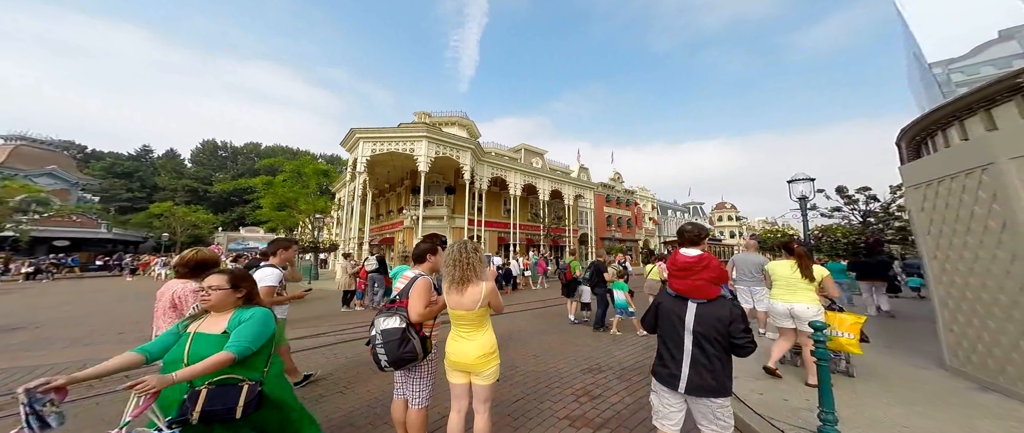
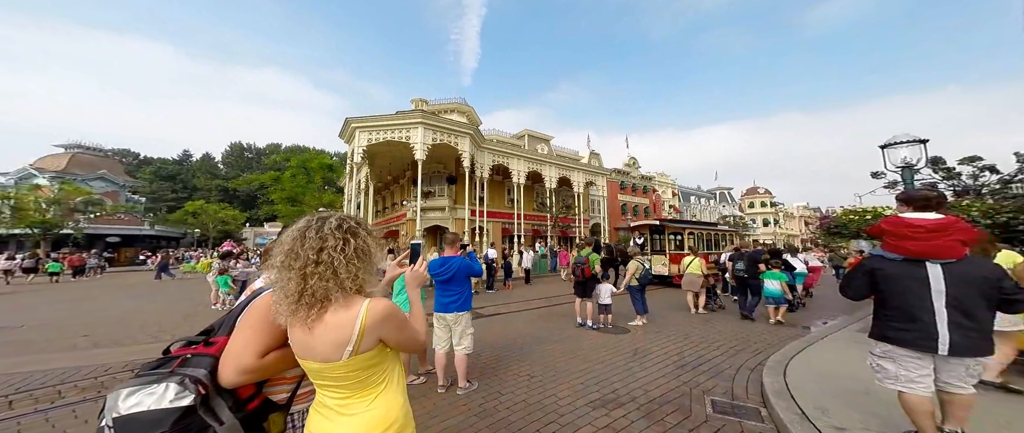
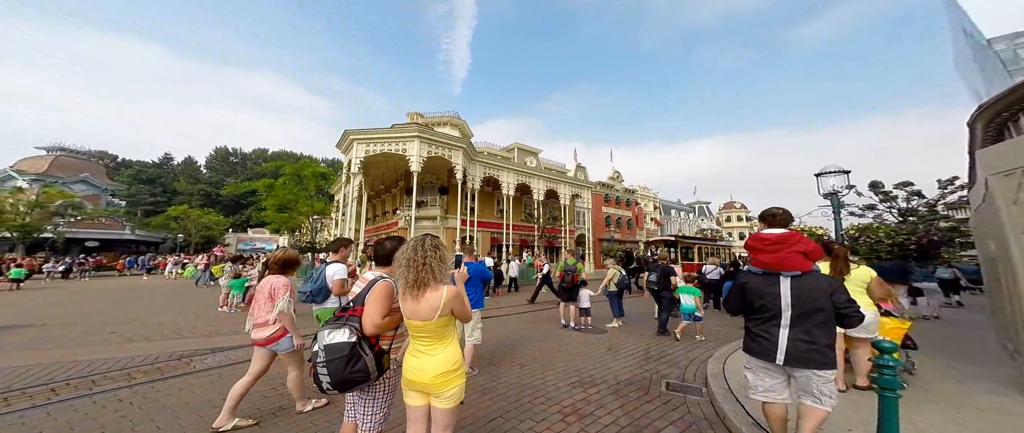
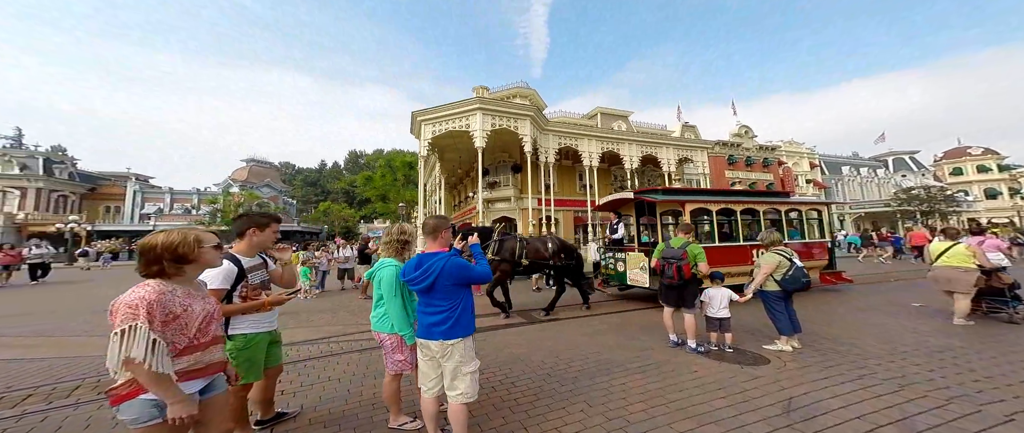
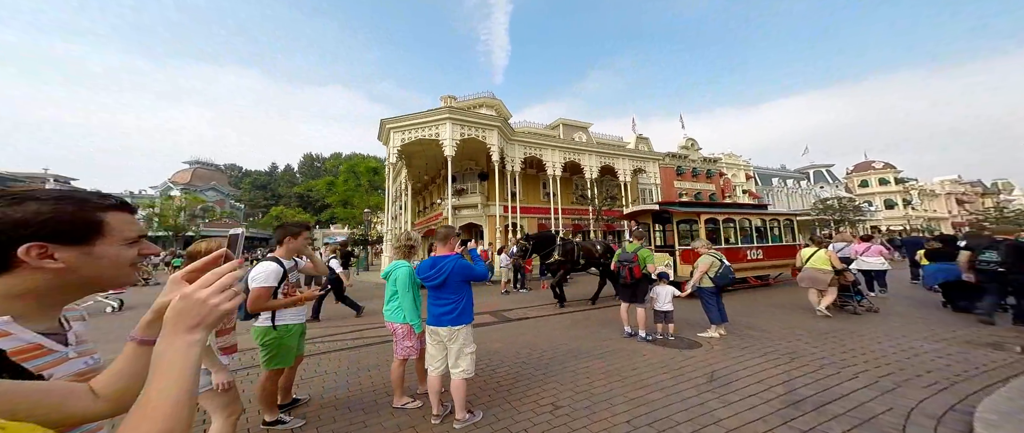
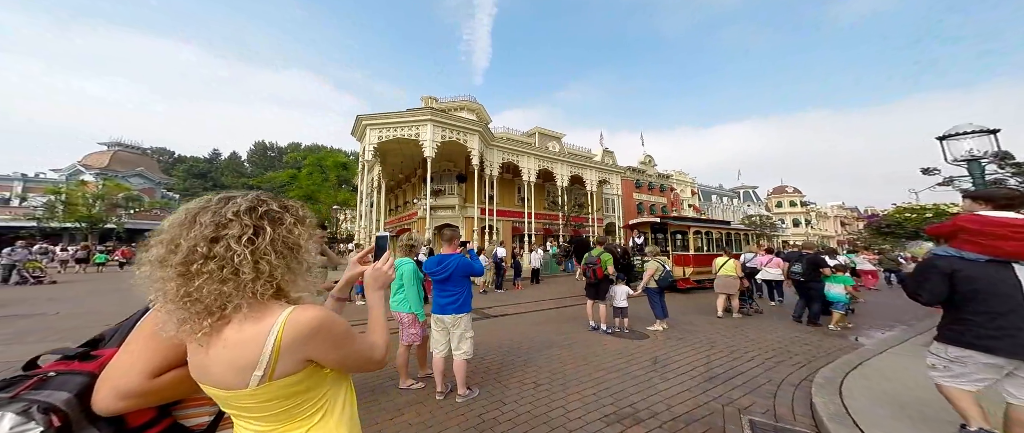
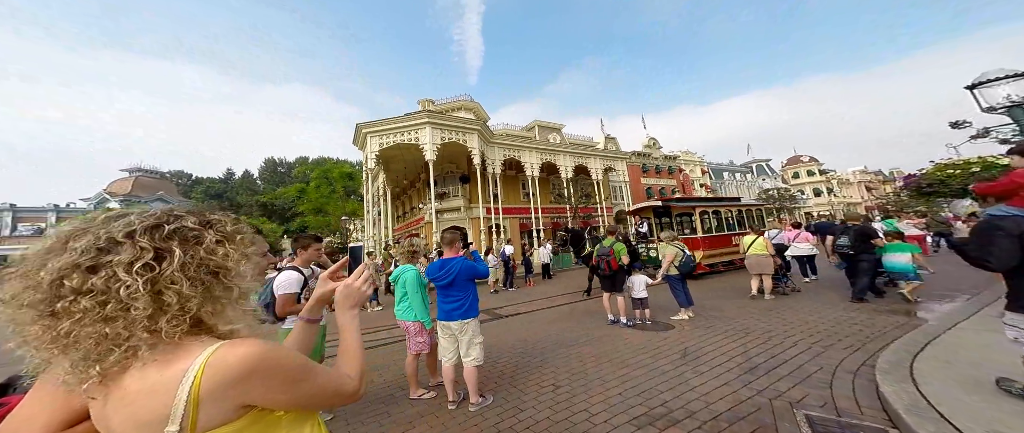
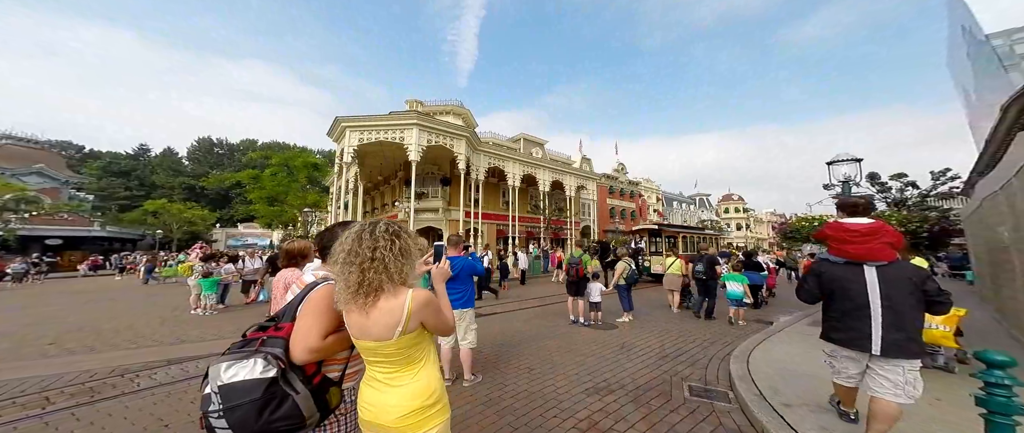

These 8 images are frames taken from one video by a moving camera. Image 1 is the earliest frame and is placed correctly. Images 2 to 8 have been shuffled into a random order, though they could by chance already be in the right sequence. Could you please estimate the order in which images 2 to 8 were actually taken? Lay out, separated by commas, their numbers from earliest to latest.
3, 8, 2, 6, 7, 5, 4
